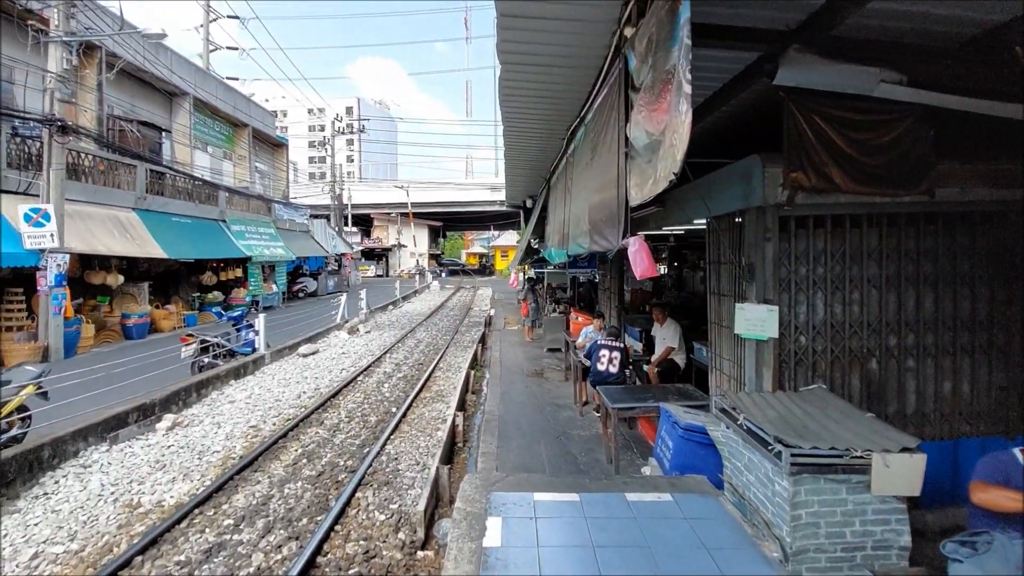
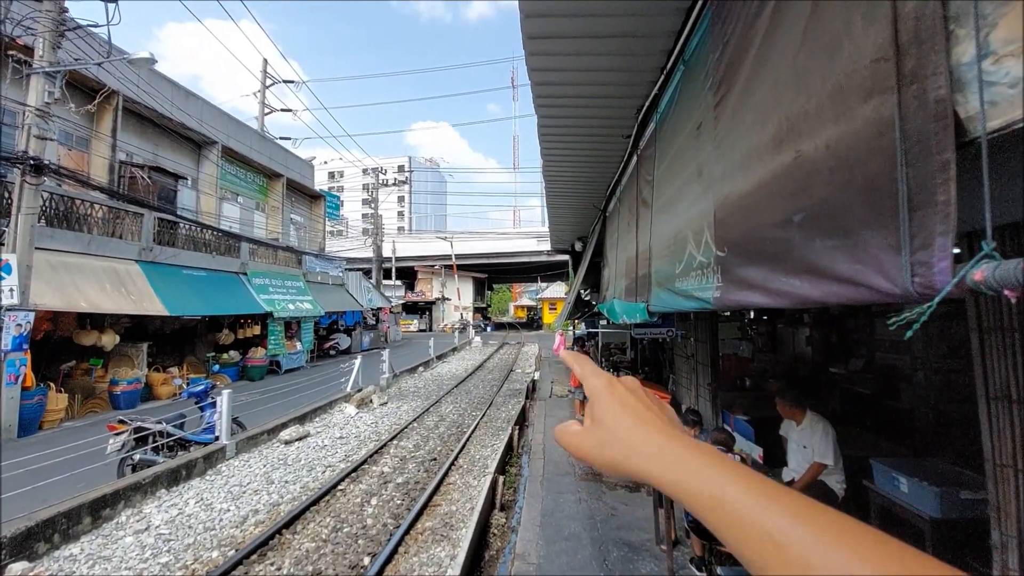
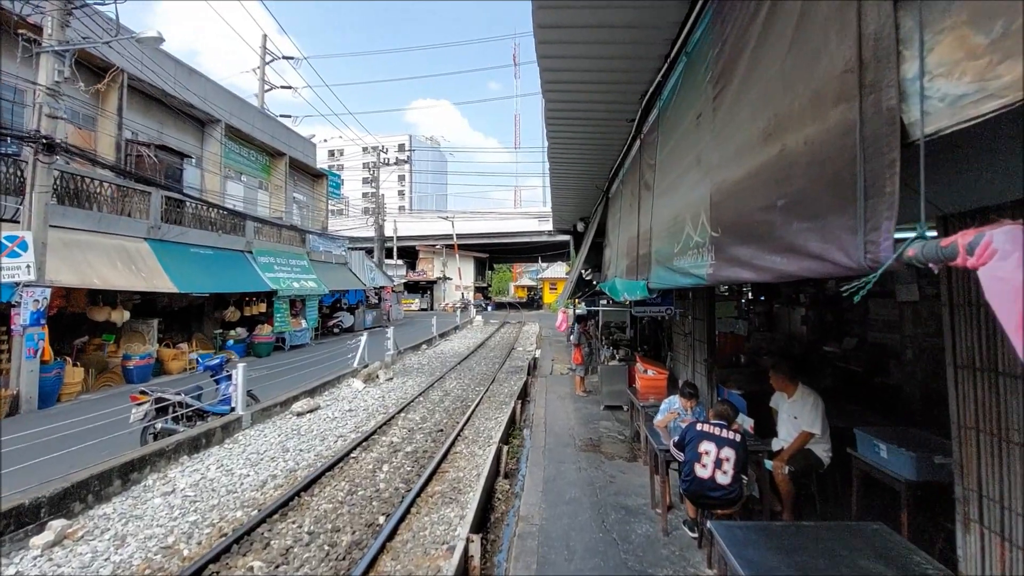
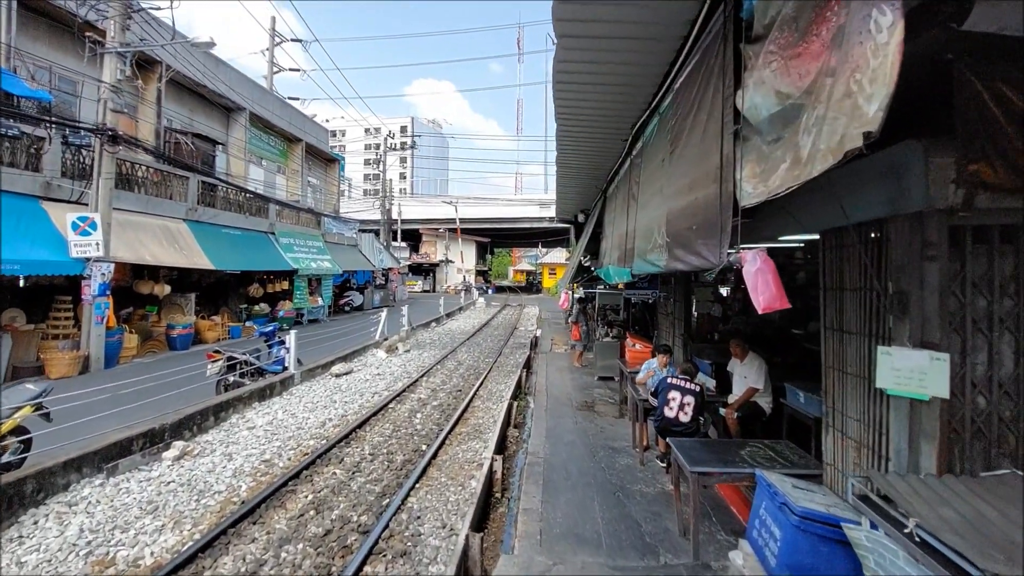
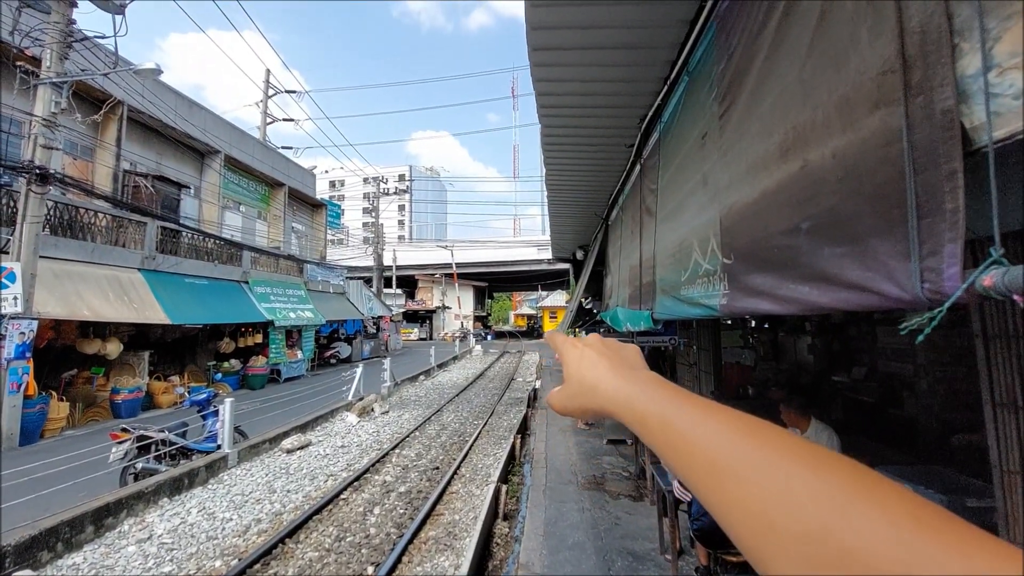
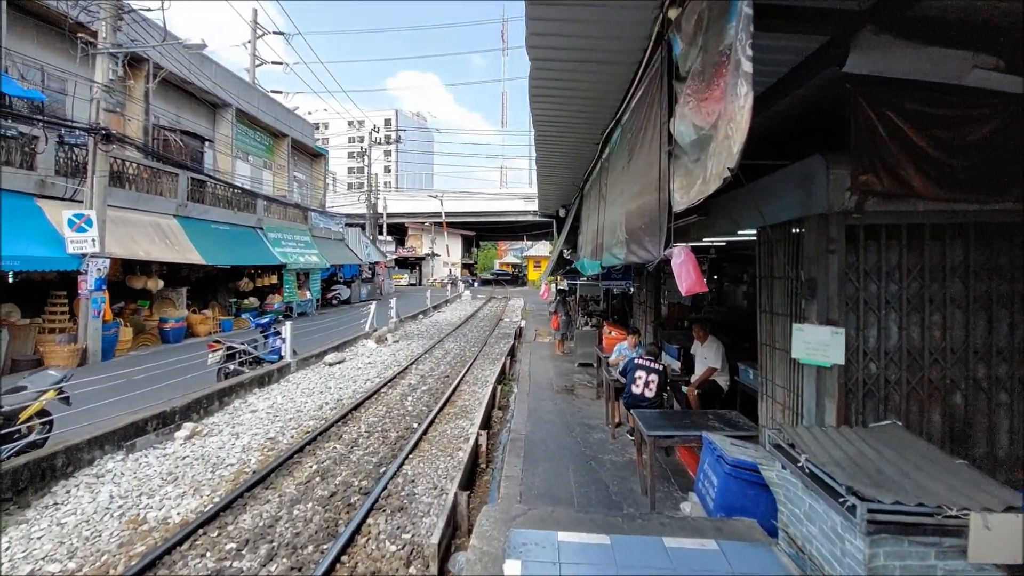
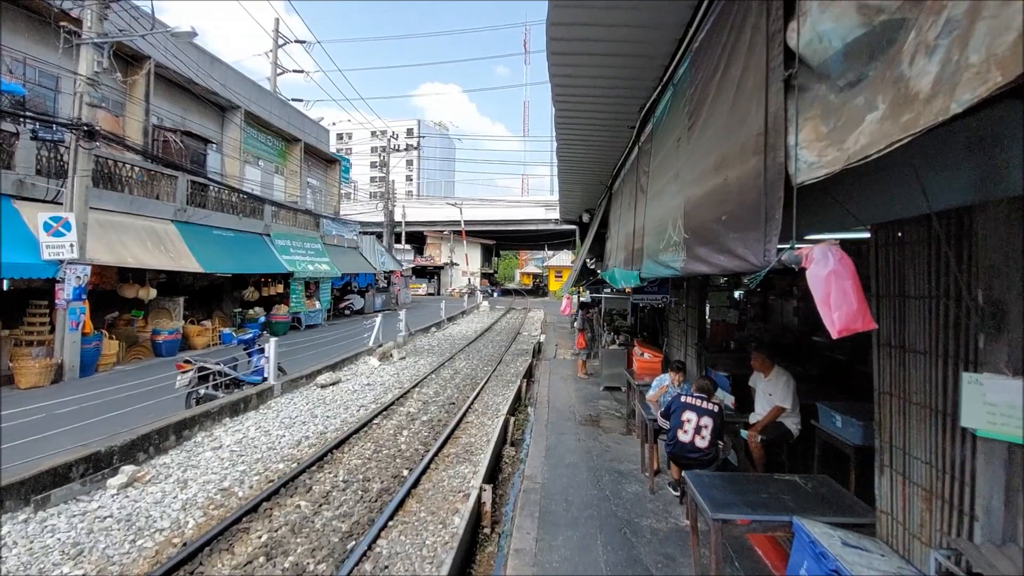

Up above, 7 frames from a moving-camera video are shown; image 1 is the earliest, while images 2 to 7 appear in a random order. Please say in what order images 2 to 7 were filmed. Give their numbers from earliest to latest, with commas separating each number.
6, 4, 7, 3, 2, 5
